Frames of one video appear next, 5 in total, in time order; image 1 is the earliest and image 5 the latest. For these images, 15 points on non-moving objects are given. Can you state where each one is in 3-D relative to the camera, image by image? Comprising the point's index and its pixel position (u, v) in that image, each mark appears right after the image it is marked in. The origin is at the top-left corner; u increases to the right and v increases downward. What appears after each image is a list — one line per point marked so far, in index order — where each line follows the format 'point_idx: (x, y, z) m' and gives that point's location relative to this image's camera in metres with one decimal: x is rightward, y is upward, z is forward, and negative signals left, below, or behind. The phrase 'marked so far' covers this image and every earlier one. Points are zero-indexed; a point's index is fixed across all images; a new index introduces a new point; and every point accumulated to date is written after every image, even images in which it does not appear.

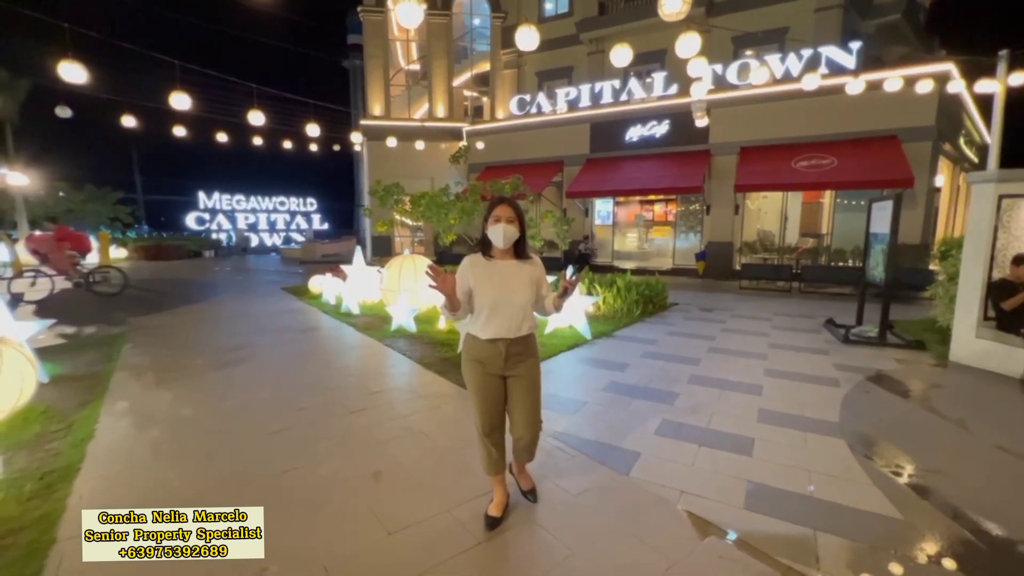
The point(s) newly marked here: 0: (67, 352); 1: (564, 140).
0: (-6.1, -0.9, +6.1) m
1: (+1.9, +5.3, +16.1) m
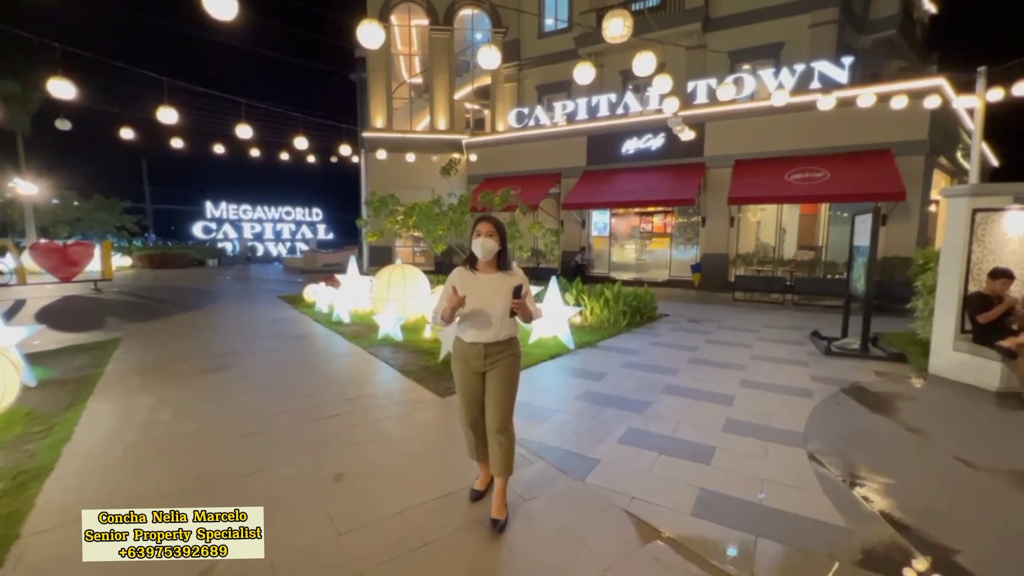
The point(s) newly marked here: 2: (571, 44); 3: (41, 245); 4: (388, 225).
0: (-6.3, -0.9, +6.2) m
1: (+1.8, +4.9, +16.2) m
2: (+2.2, +8.9, +16.6) m
3: (-12.4, +1.1, +11.9) m
4: (-2.6, +1.3, +9.5) m
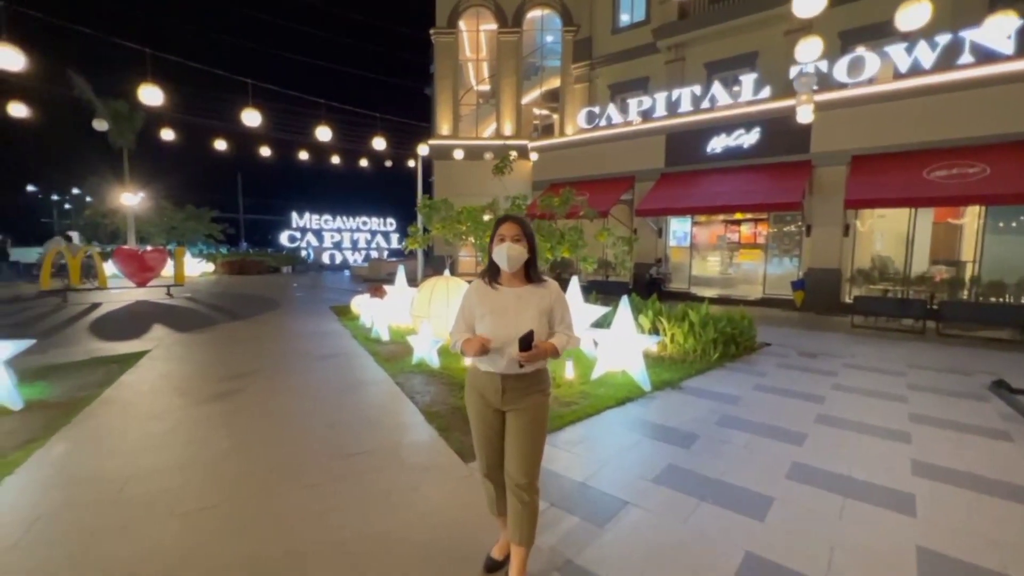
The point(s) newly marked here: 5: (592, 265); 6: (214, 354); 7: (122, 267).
0: (-5.7, -1.1, +5.8) m
1: (+4.0, +4.3, +14.6) m
2: (+4.6, +8.3, +15.0) m
3: (-10.7, +1.0, +12.3) m
4: (-1.4, +1.0, +8.5) m
5: (+1.2, +0.4, +7.0) m
6: (-4.6, -1.0, +7.0) m
7: (-11.0, +0.6, +12.7) m
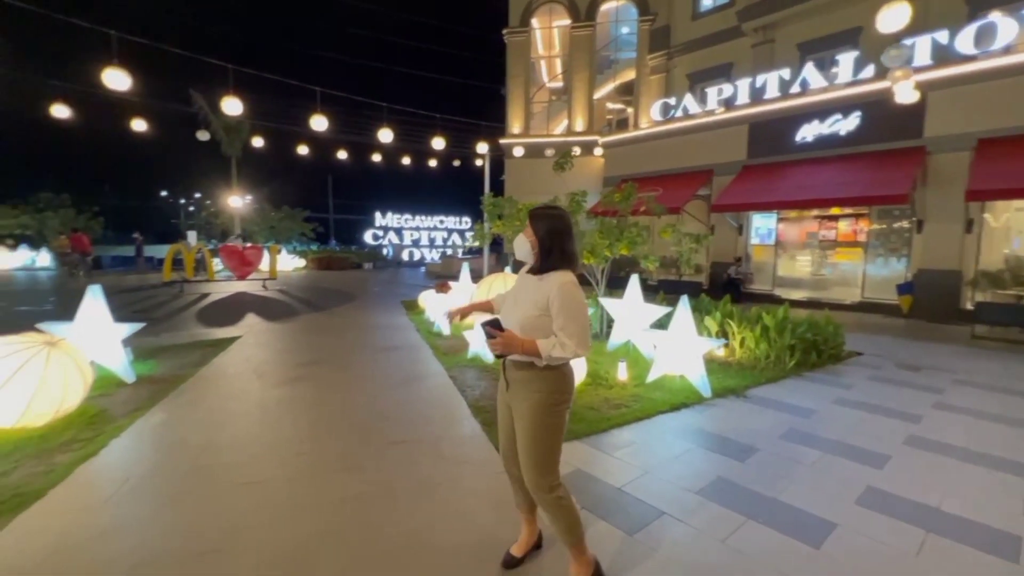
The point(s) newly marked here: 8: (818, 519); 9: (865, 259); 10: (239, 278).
0: (-4.9, -0.9, +6.6) m
1: (+6.2, +4.3, +13.7) m
2: (+6.8, +8.3, +14.0) m
3: (-8.8, +1.2, +13.9) m
4: (-0.3, +1.1, +8.6) m
5: (+2.1, +0.4, +6.7) m
6: (-3.7, -0.9, +7.7) m
7: (-9.1, +0.8, +14.3) m
8: (+1.9, -1.4, +2.8) m
9: (+9.5, +0.8, +12.1) m
10: (-8.8, +0.3, +14.5) m
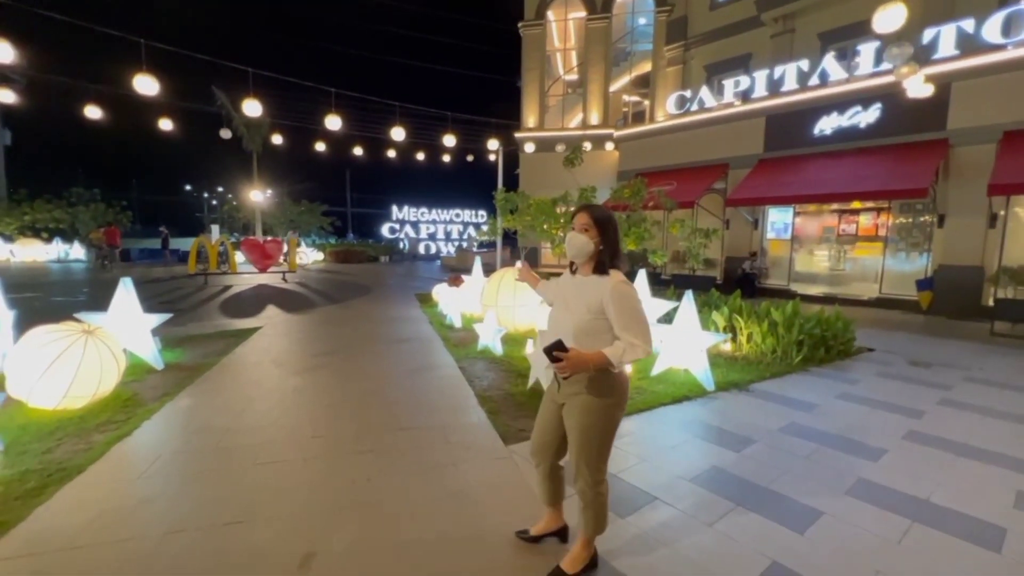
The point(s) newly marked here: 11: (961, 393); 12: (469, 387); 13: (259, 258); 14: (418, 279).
0: (-4.8, -0.8, +6.9) m
1: (+6.6, +4.5, +13.5) m
2: (+7.3, +8.5, +13.8) m
3: (-8.4, +1.5, +14.3) m
4: (-0.1, +1.2, +8.7) m
5: (+2.2, +0.5, +6.8) m
6: (-3.5, -0.8, +7.9) m
7: (-8.6, +1.1, +14.8) m
8: (+1.9, -1.4, +2.9) m
9: (+9.9, +0.9, +11.9) m
10: (-8.4, +0.6, +15.0) m
11: (+5.1, -1.2, +5.1) m
12: (-0.5, -1.2, +5.3) m
13: (-8.2, +1.0, +14.7) m
14: (-3.8, +0.4, +17.9) m
